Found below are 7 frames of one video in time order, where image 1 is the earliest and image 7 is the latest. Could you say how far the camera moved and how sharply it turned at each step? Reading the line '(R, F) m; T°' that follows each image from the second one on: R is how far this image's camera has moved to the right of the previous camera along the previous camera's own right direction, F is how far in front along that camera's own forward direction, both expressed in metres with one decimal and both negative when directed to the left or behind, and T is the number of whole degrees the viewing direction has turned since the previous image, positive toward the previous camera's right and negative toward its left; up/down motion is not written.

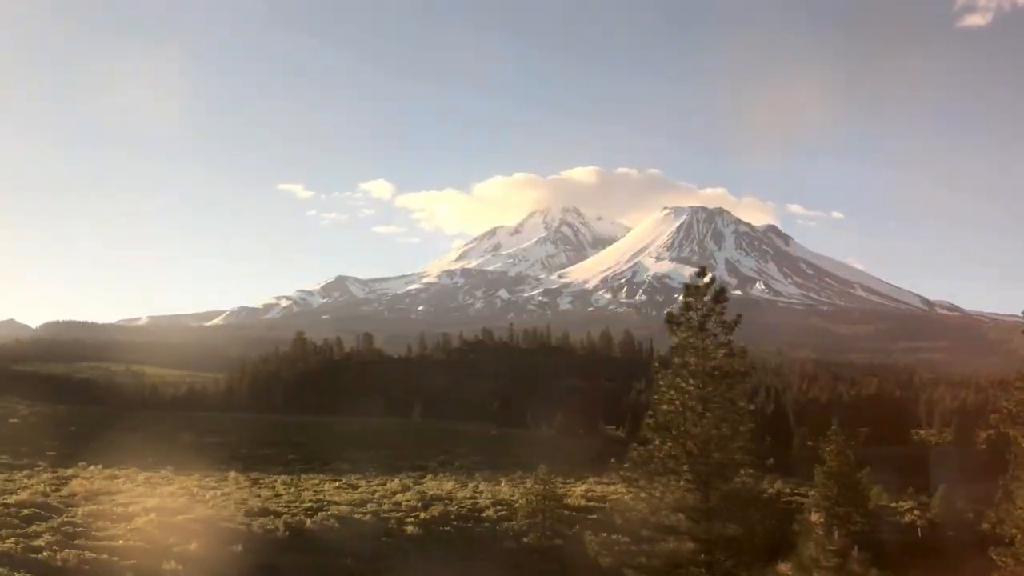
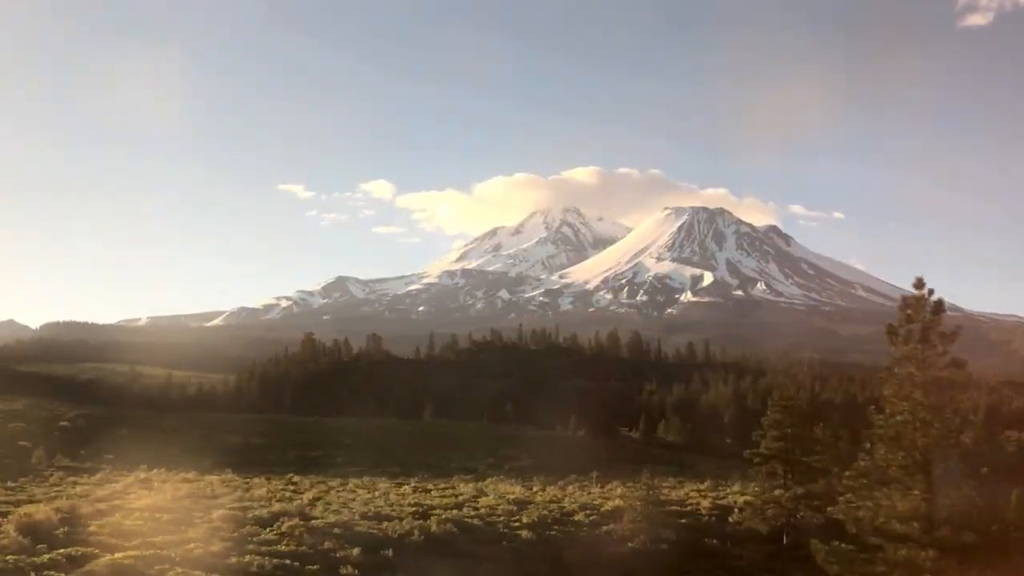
(-1.6, +0.1) m; 0°
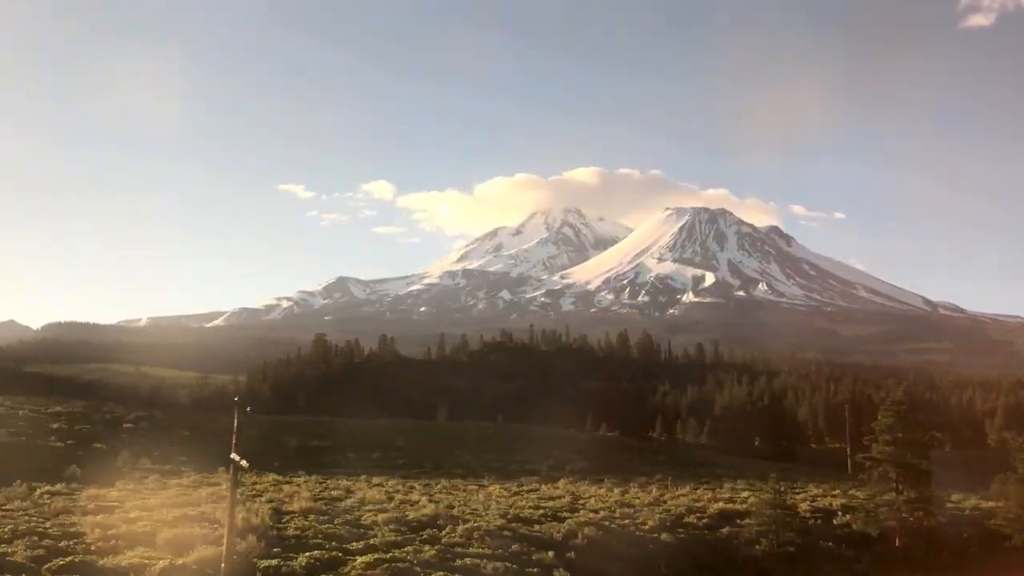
(-2.0, -0.1) m; 0°
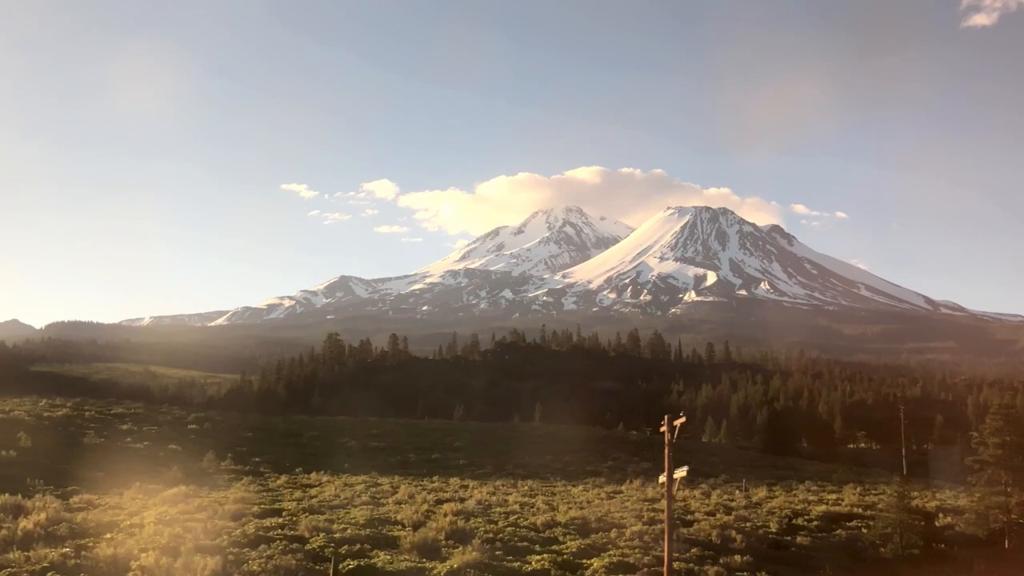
(-2.0, -0.1) m; 0°
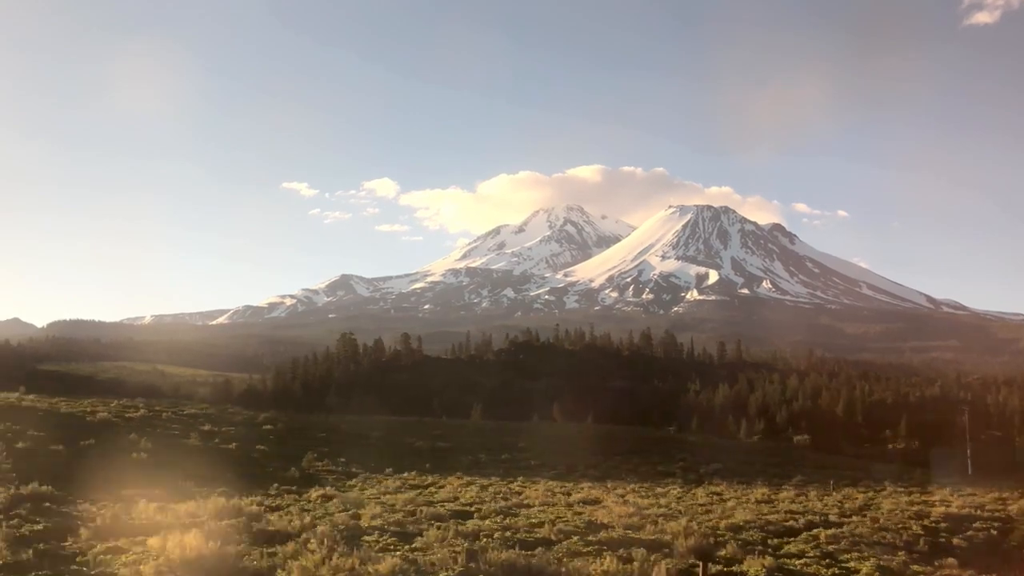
(-2.3, 0.0) m; 0°
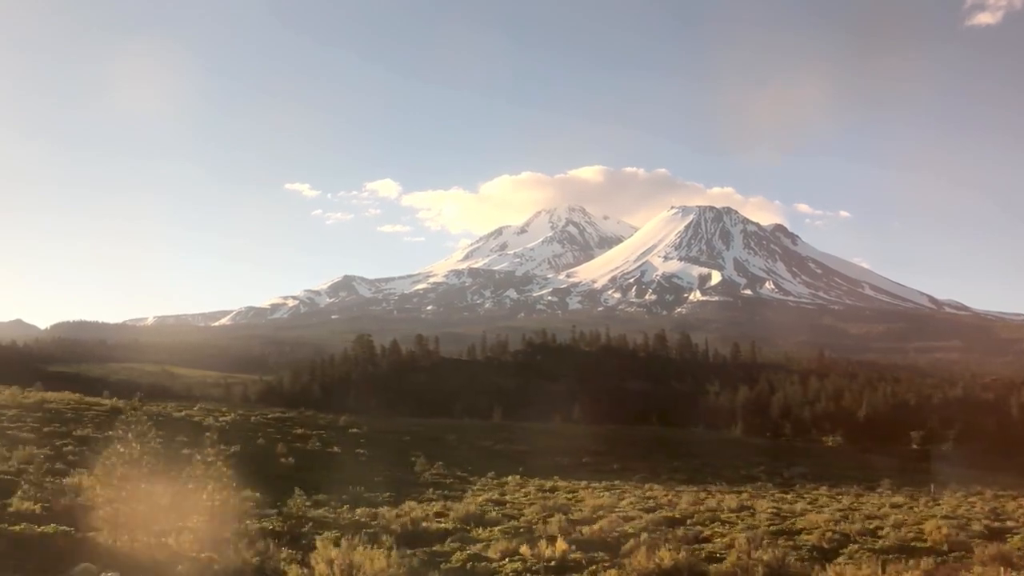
(-2.7, 0.0) m; 0°
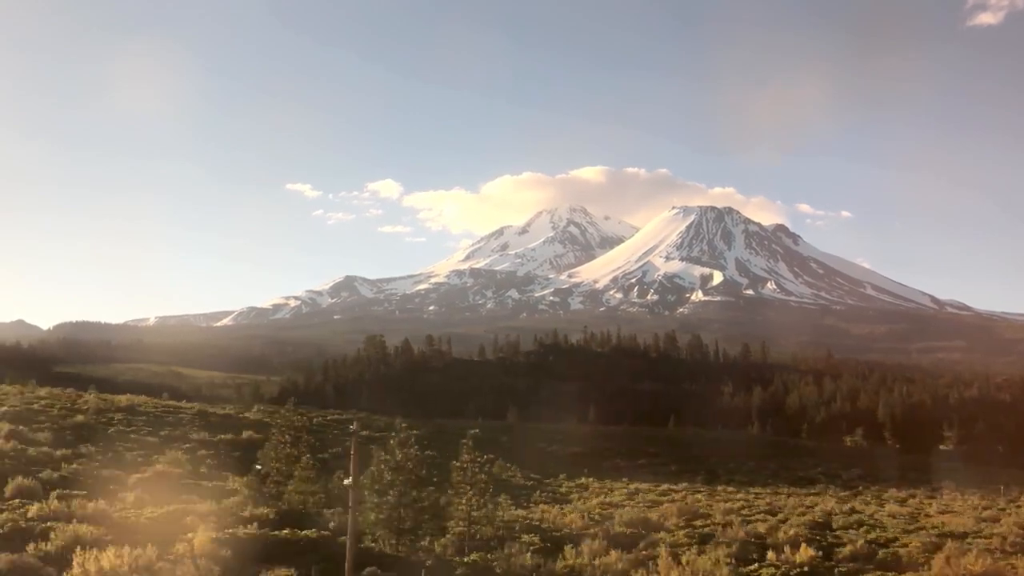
(-1.9, 0.0) m; 0°
